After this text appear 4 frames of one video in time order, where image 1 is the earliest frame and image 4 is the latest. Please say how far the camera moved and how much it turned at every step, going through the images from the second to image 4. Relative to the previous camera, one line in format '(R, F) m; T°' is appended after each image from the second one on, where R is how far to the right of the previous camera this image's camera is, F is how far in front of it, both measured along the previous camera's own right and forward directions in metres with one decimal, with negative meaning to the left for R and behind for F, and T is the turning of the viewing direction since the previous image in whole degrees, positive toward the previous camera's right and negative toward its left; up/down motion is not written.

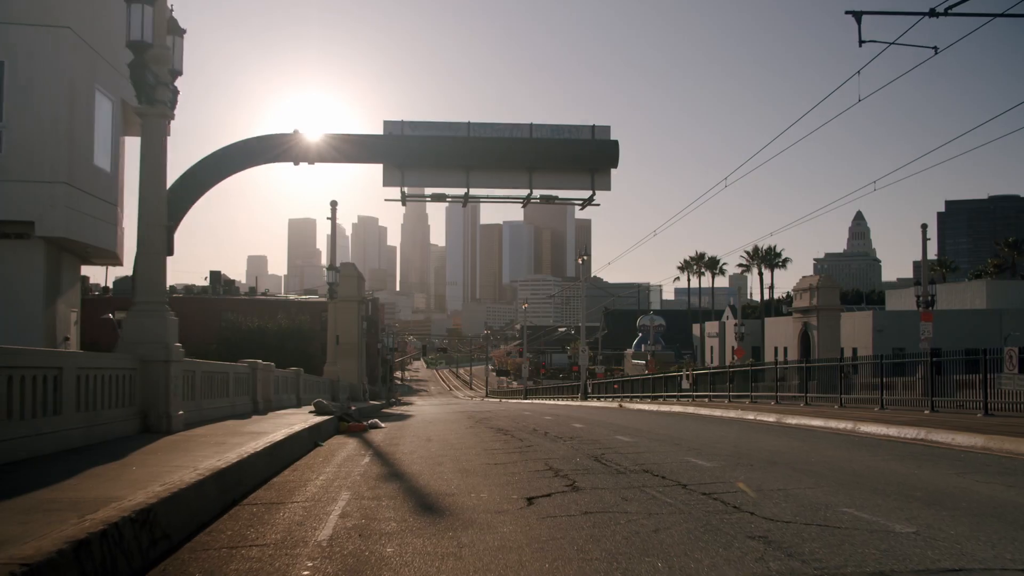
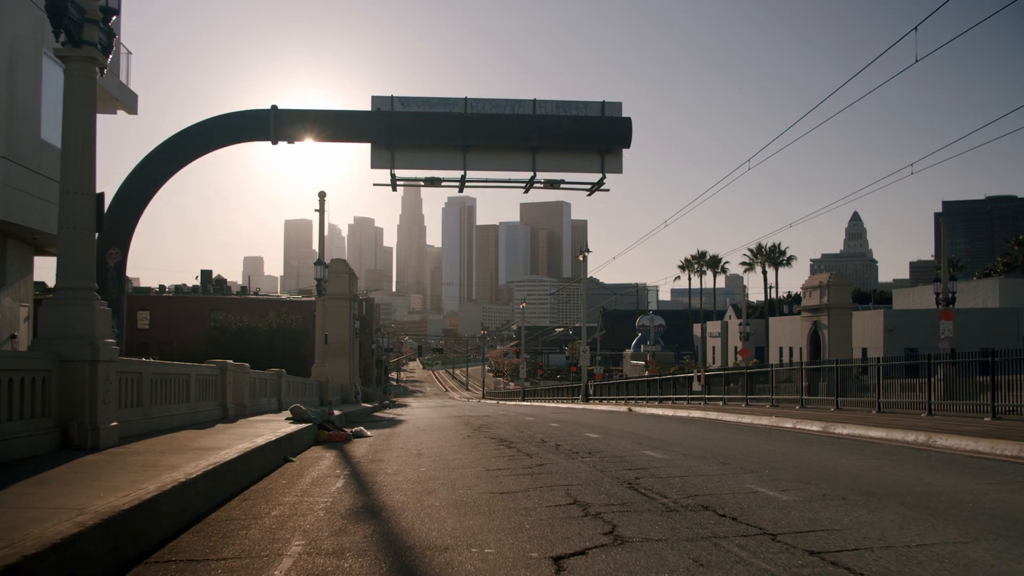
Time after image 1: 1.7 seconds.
(-0.1, +2.1) m; 0°
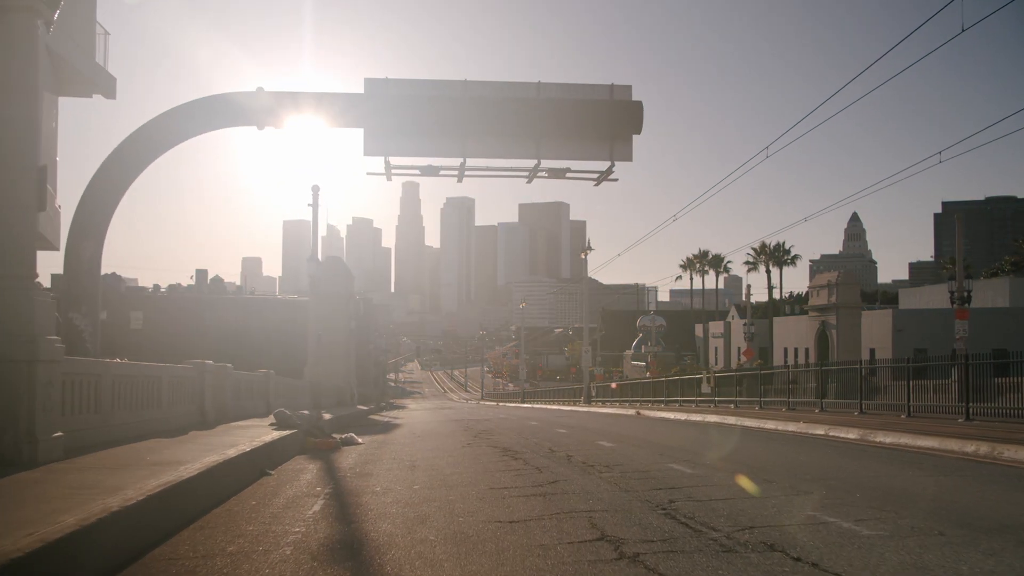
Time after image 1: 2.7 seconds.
(-0.1, +1.3) m; 0°
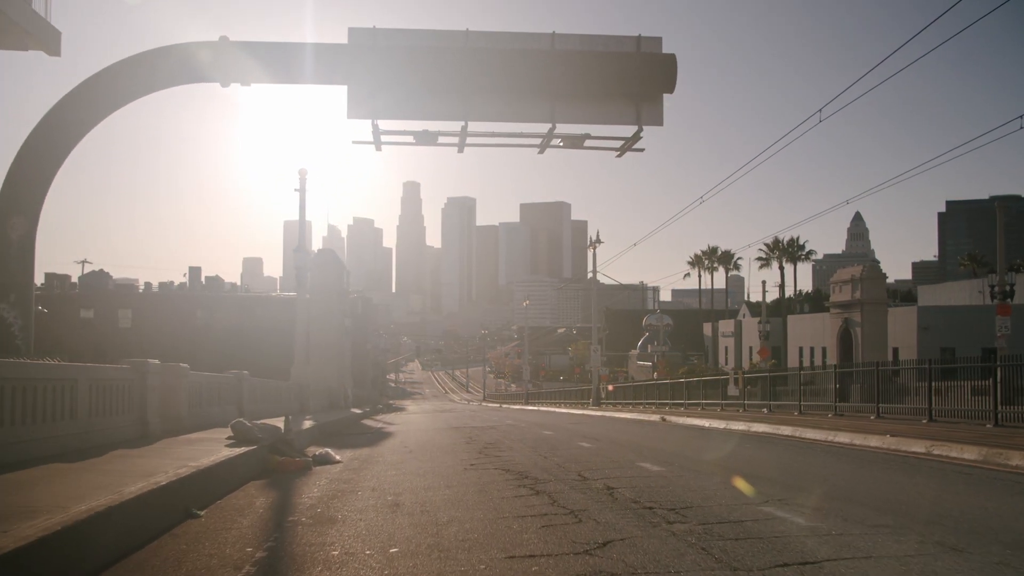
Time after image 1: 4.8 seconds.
(-0.2, +2.9) m; 0°
